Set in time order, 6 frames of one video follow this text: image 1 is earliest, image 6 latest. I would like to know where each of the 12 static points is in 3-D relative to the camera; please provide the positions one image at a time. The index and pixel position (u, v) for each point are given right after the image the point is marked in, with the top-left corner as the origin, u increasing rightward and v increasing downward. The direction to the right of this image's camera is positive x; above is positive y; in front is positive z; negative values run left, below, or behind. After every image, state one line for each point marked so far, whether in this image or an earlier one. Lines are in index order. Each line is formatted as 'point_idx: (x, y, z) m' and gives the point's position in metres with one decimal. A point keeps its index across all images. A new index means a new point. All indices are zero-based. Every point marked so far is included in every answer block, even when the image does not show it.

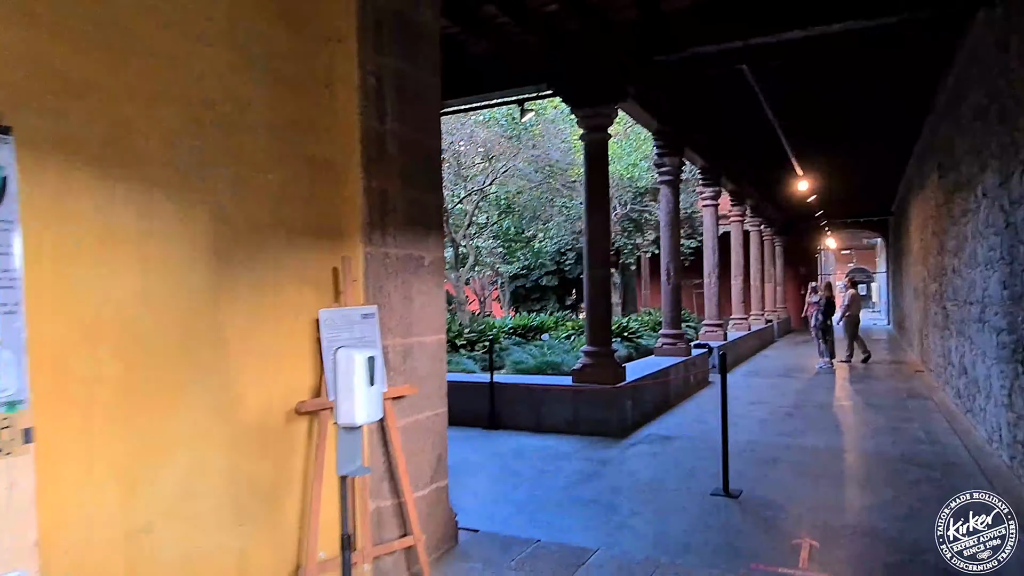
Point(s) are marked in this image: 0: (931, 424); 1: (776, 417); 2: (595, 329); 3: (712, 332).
0: (+3.7, -1.2, +6.0) m
1: (+2.5, -1.2, +6.3) m
2: (+0.7, -0.4, +6.0) m
3: (+3.2, -0.7, +10.8) m
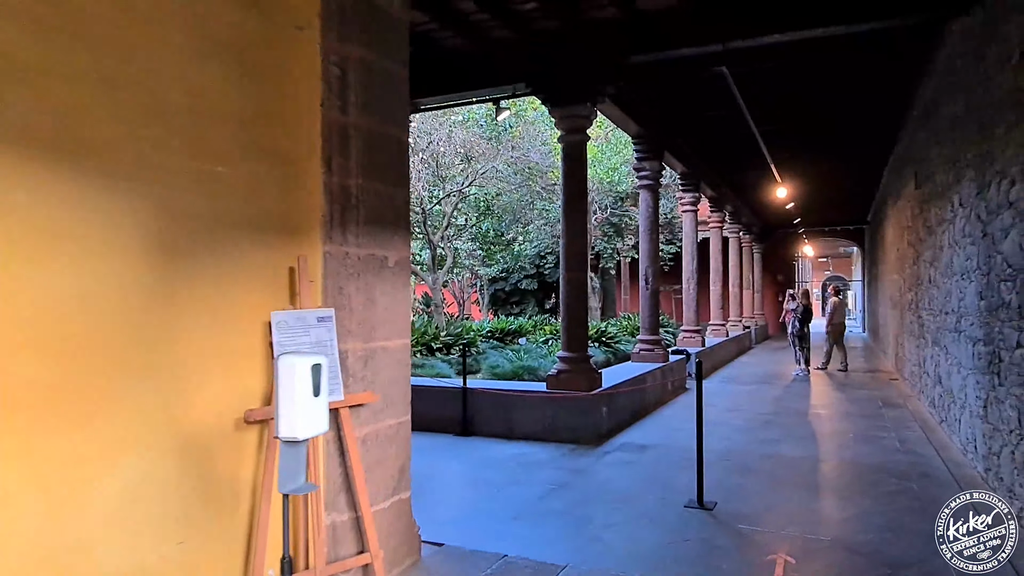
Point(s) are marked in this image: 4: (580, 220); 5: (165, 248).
0: (+3.4, -1.3, +6.0) m
1: (+2.2, -1.3, +6.3) m
2: (+0.5, -0.4, +5.9) m
3: (+2.8, -0.8, +10.7) m
4: (+0.6, +0.6, +5.9) m
5: (-1.0, +0.1, +2.0) m
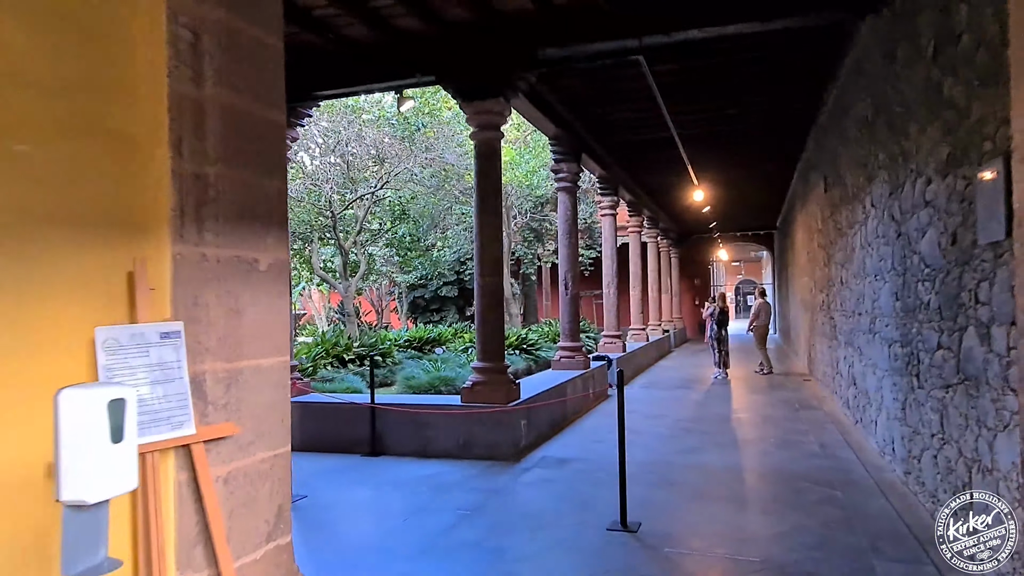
0: (+2.7, -1.3, +5.9) m
1: (+1.5, -1.3, +6.1) m
2: (-0.2, -0.5, +5.5) m
3: (+1.5, -0.9, +10.6) m
4: (-0.1, +0.5, +5.6) m
5: (-1.3, +0.1, +1.5) m
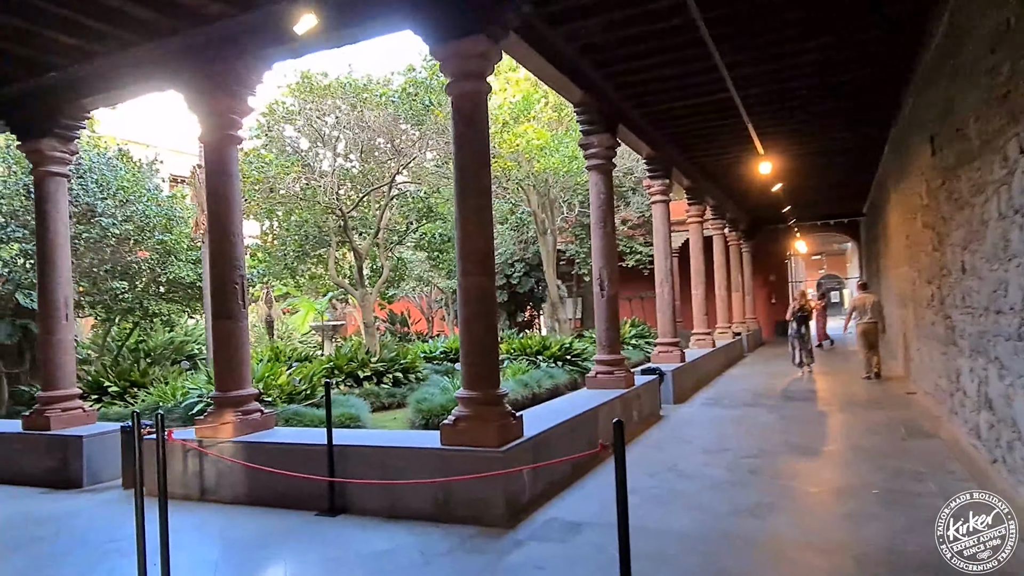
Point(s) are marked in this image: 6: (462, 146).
0: (+2.7, -1.2, +4.2) m
1: (+1.5, -1.3, +4.5) m
2: (-0.2, -0.5, +4.2) m
3: (+2.0, -0.9, +9.0) m
4: (-0.2, +0.5, +4.2) m
5: (-1.8, +0.1, +0.3) m
6: (-0.3, +0.9, +4.2) m
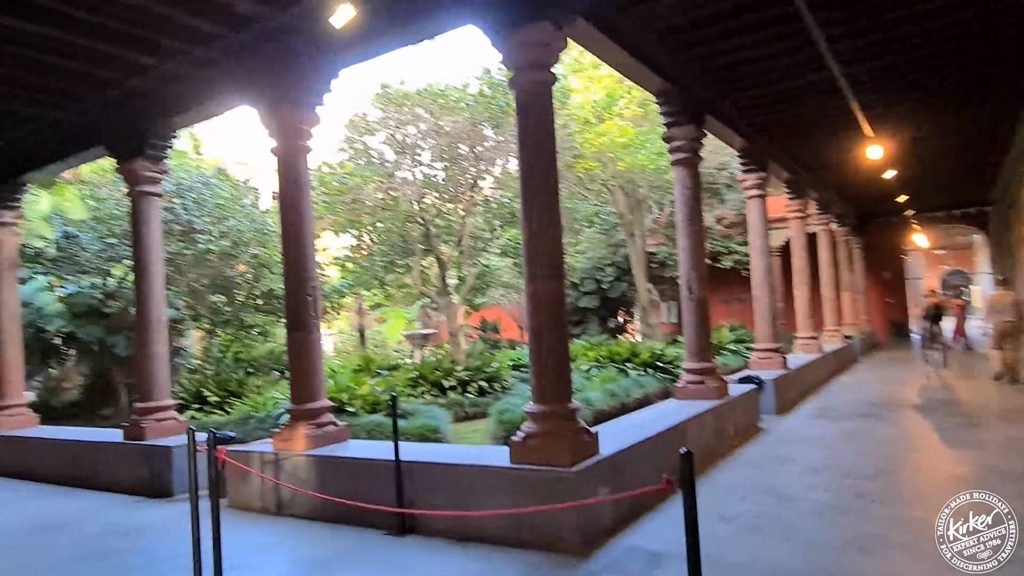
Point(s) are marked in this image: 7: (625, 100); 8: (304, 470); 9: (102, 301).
0: (+3.2, -1.2, +3.5) m
1: (+2.0, -1.3, +4.0) m
2: (+0.2, -0.5, +3.9) m
3: (+3.1, -0.9, +8.4) m
4: (+0.2, +0.5, +3.9) m
5: (-1.9, 0.0, +0.3) m
6: (+0.1, +0.8, +3.9) m
7: (+1.7, +2.8, +10.4) m
8: (-1.4, -1.2, +4.6) m
9: (-5.8, -0.2, +9.7) m
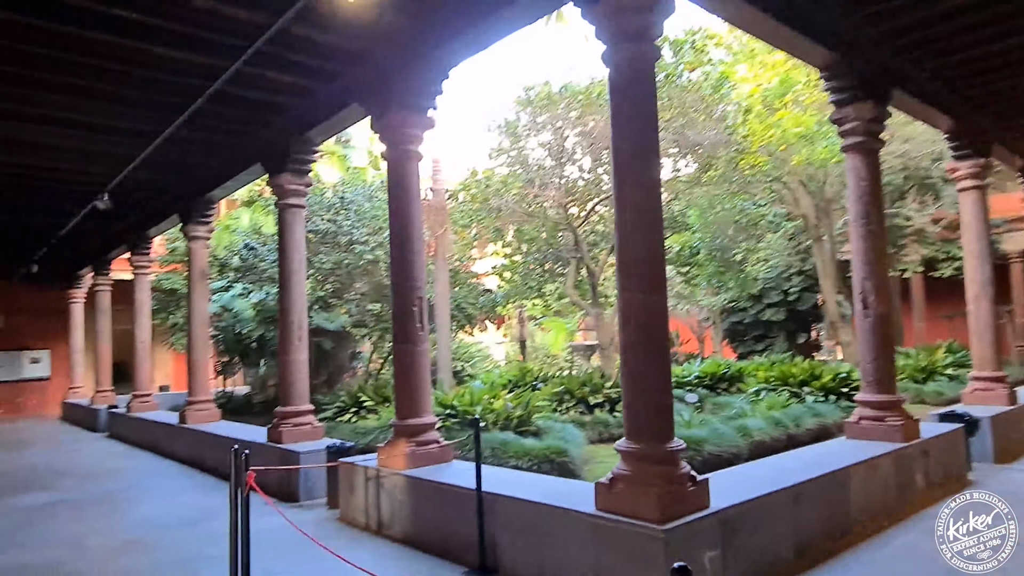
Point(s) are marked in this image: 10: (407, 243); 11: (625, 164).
0: (+3.4, -1.3, +2.1) m
1: (+2.4, -1.3, +2.8) m
2: (+0.6, -0.6, +3.2) m
3: (+4.7, -1.0, +6.7) m
4: (+0.6, +0.4, +3.3) m
5: (-2.4, 0.0, +0.4) m
6: (+0.5, +0.8, +3.3) m
7: (+3.9, +2.7, +9.1) m
8: (-0.7, -1.3, +4.4) m
9: (-3.6, -0.3, +10.5) m
10: (-0.7, +0.3, +4.8) m
11: (+0.6, +0.6, +3.3) m
